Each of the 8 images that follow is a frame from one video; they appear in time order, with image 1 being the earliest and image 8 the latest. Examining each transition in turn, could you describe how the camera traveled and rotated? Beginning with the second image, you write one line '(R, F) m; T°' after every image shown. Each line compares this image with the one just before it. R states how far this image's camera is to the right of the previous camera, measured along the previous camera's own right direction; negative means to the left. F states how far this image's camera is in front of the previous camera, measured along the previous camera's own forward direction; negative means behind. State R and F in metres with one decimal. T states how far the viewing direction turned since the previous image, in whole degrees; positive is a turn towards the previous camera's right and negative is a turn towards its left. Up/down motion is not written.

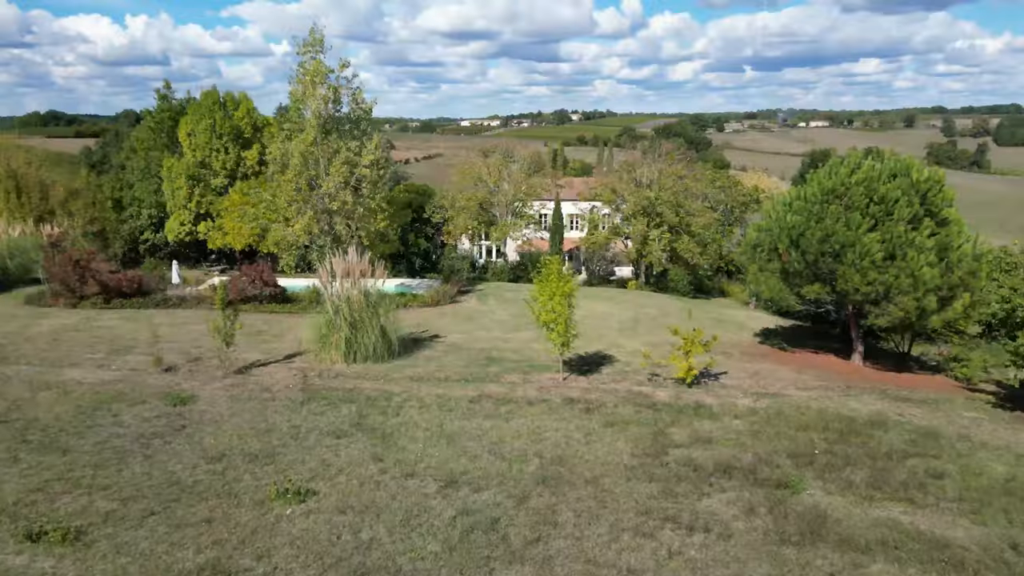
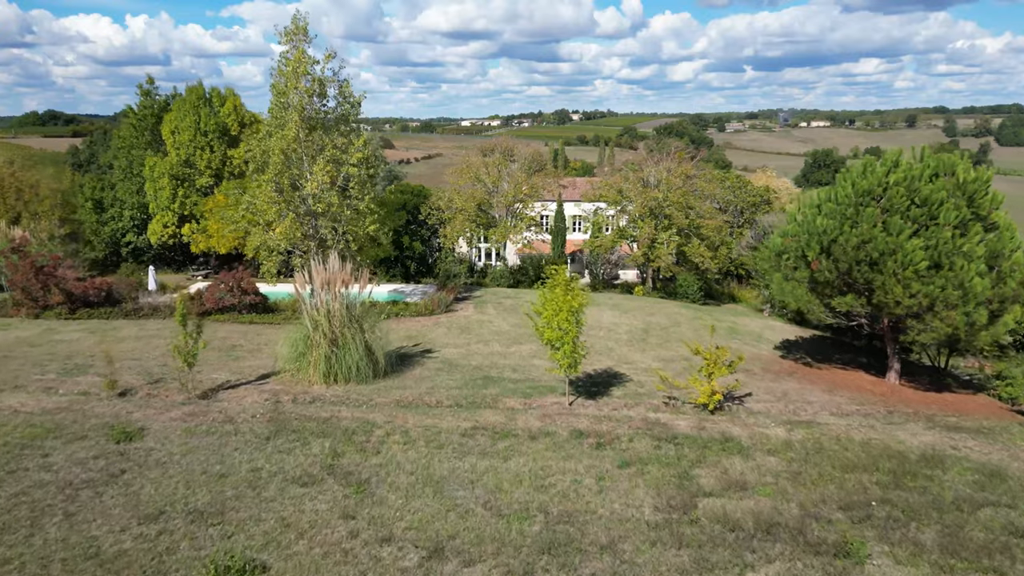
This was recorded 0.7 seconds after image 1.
(0.0, +1.5) m; 0°
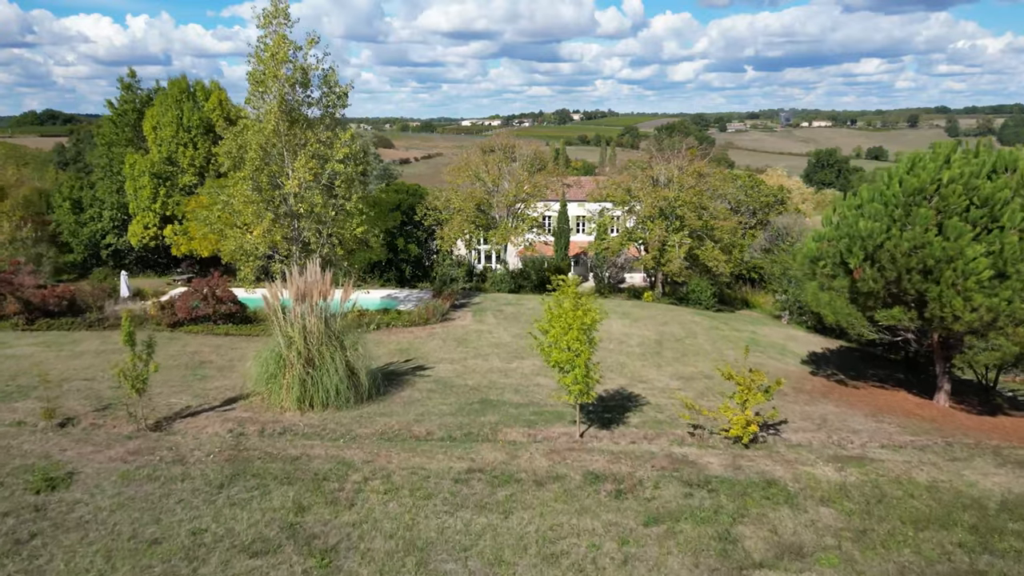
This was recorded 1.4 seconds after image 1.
(0.0, +1.5) m; 0°
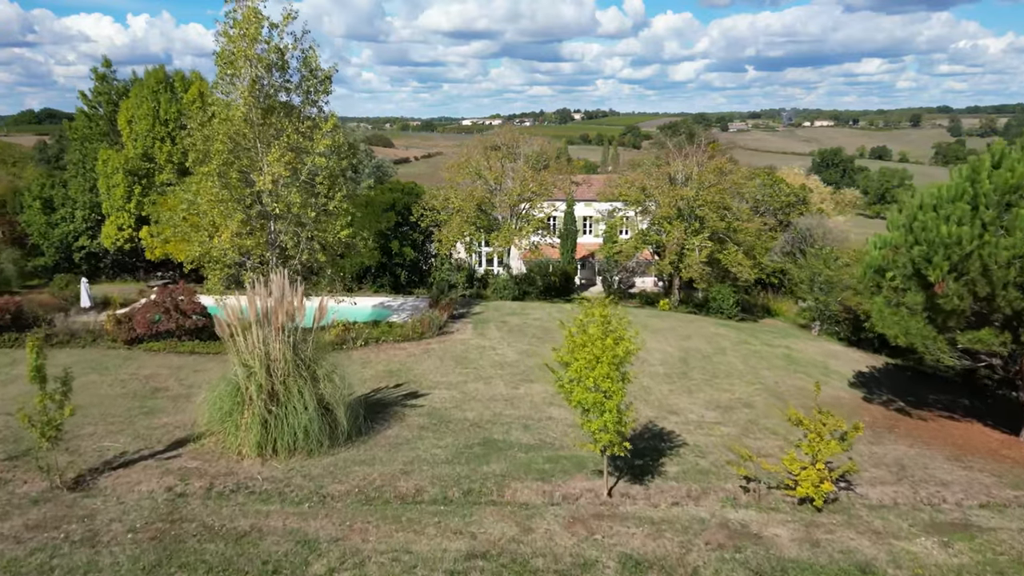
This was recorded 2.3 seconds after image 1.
(-0.1, +2.0) m; 0°
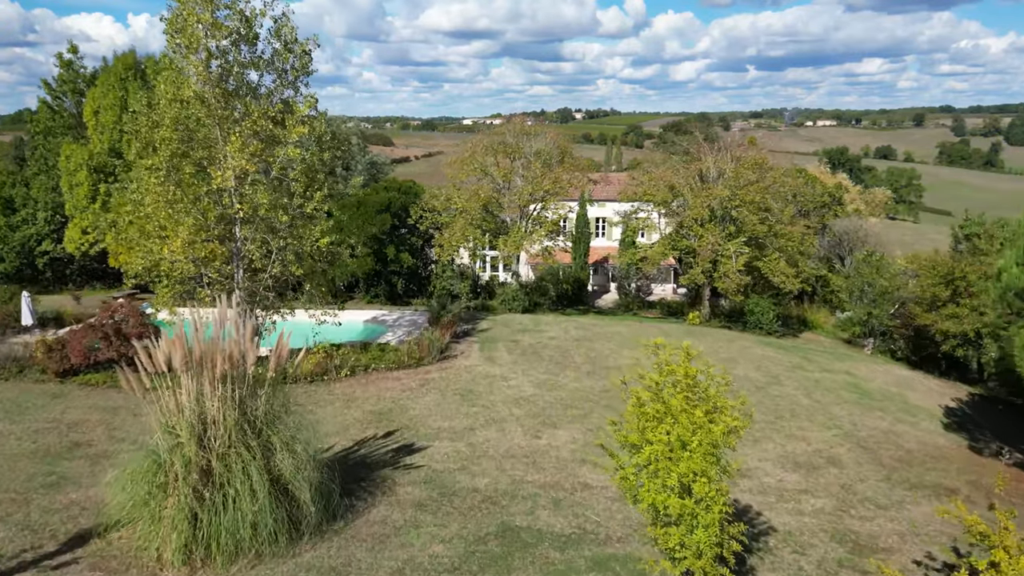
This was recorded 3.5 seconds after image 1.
(-0.3, +2.5) m; 0°
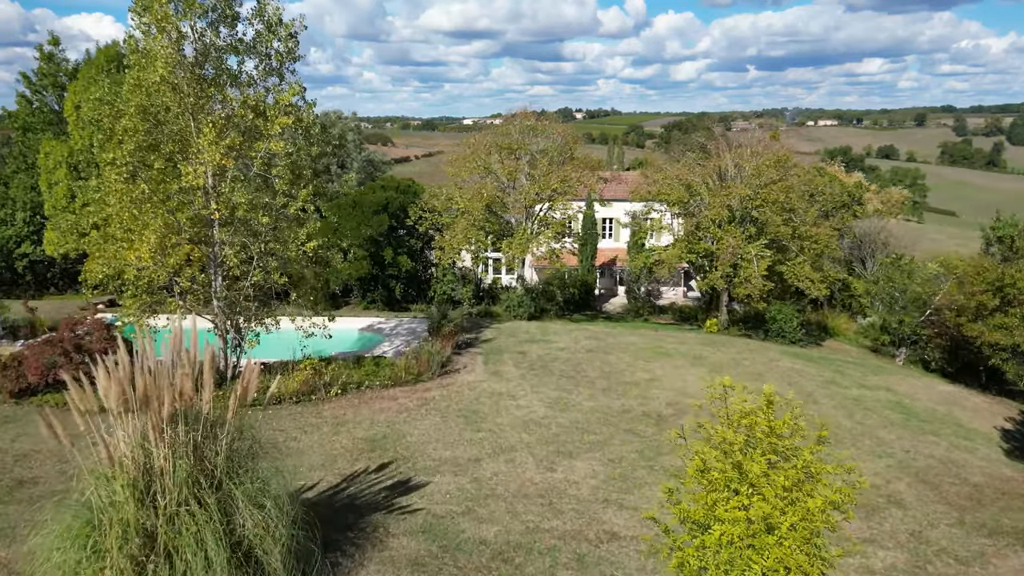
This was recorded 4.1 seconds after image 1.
(-0.1, +1.2) m; 0°
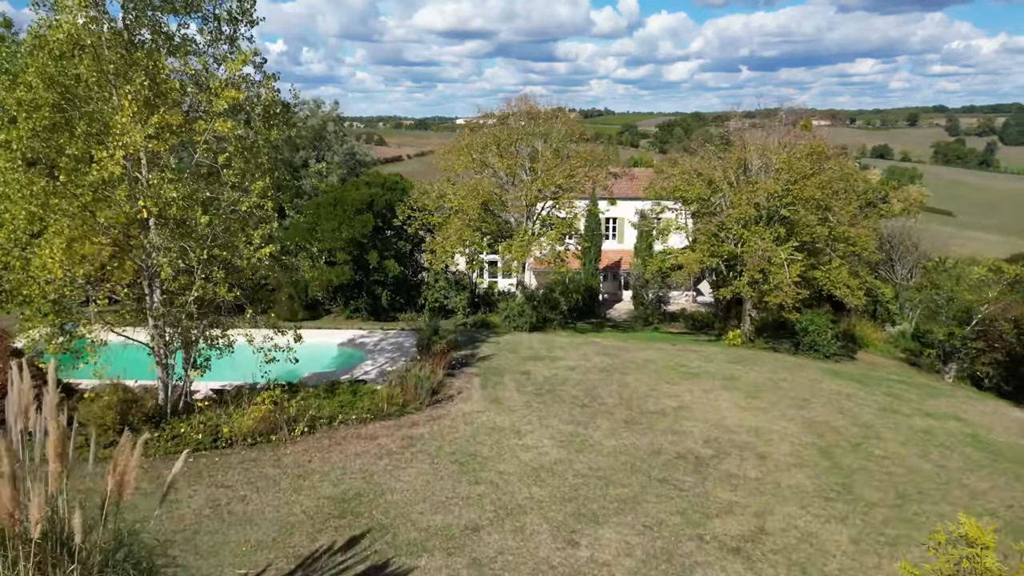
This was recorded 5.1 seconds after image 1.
(-0.1, +2.0) m; +1°
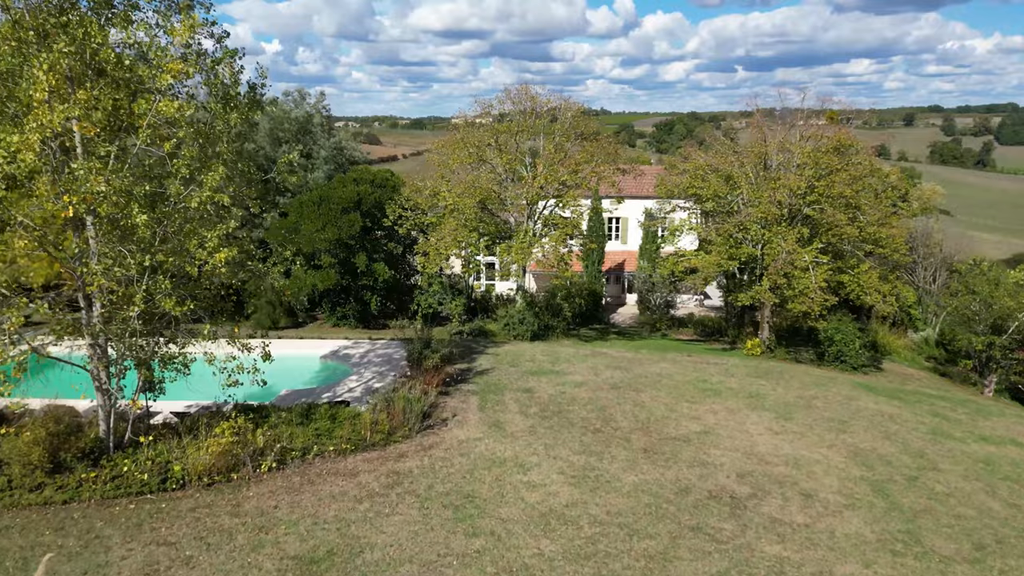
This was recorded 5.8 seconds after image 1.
(-0.1, +1.3) m; 0°
